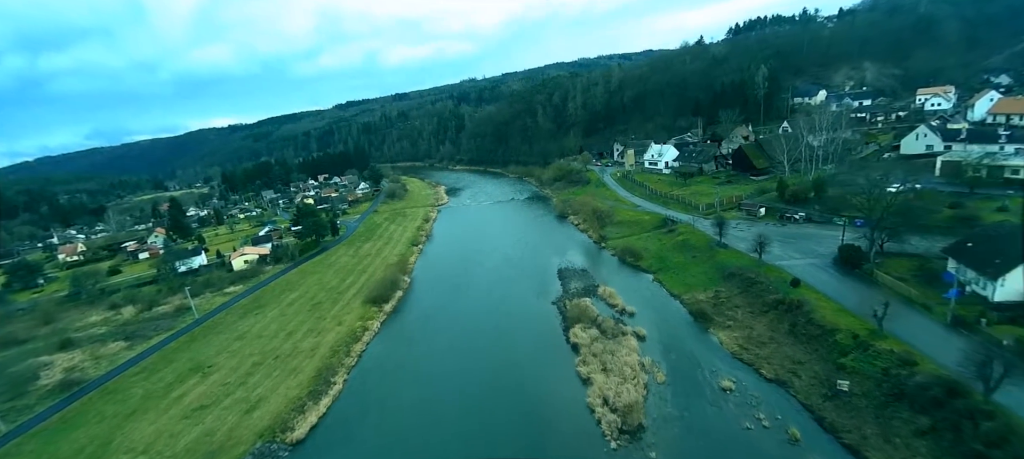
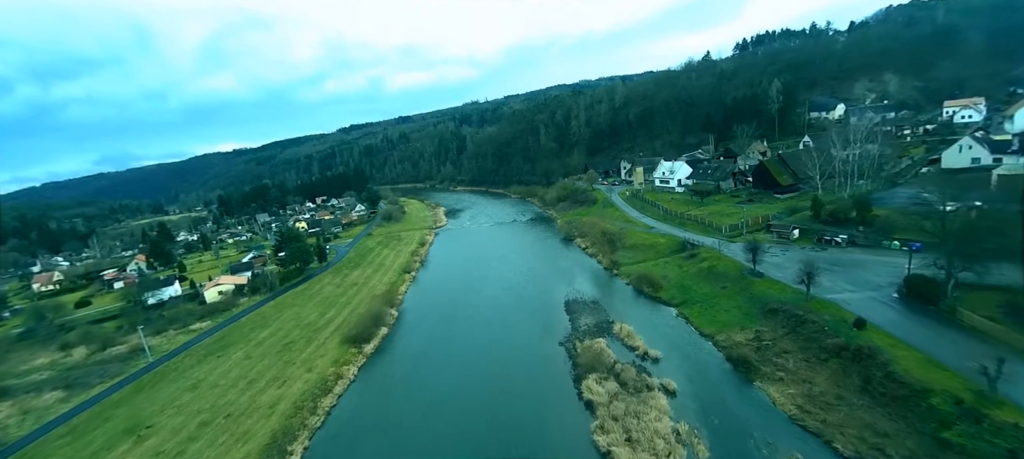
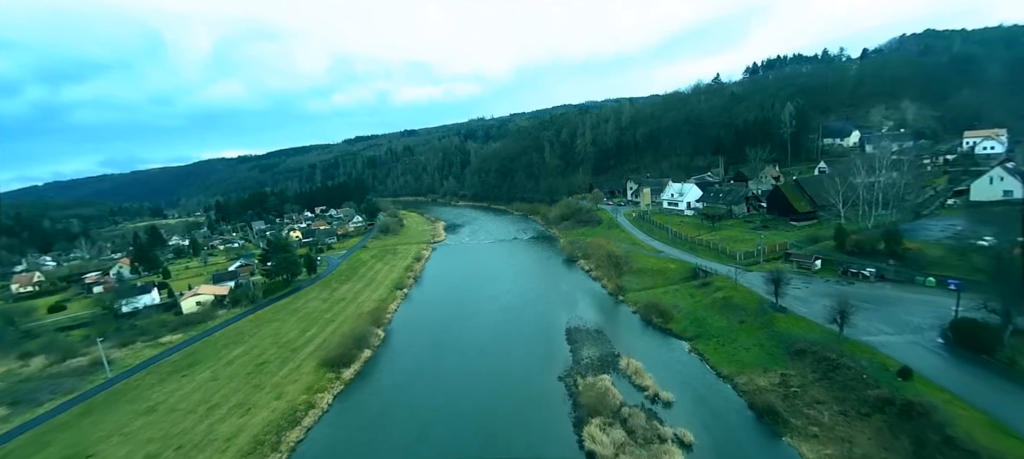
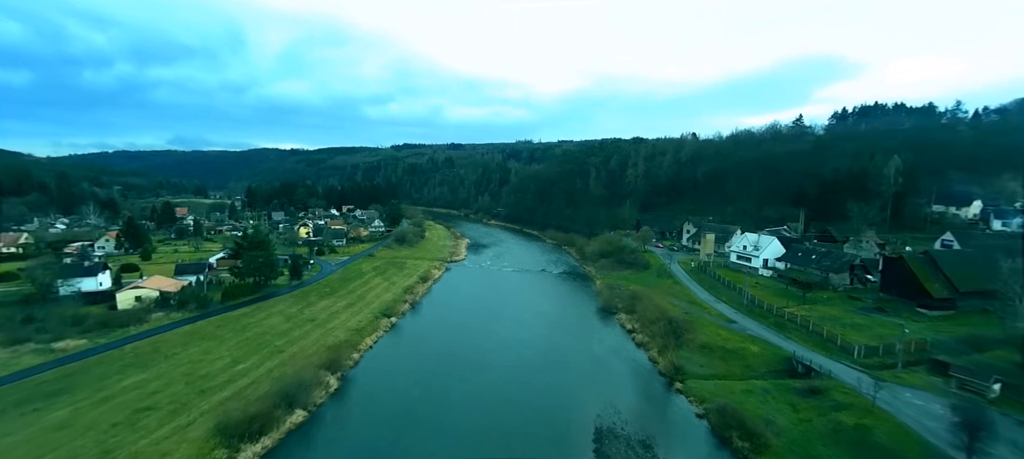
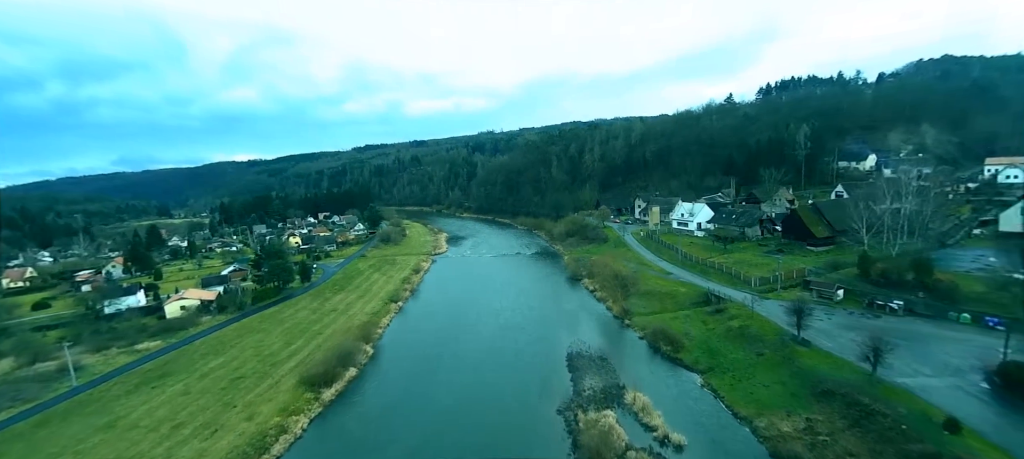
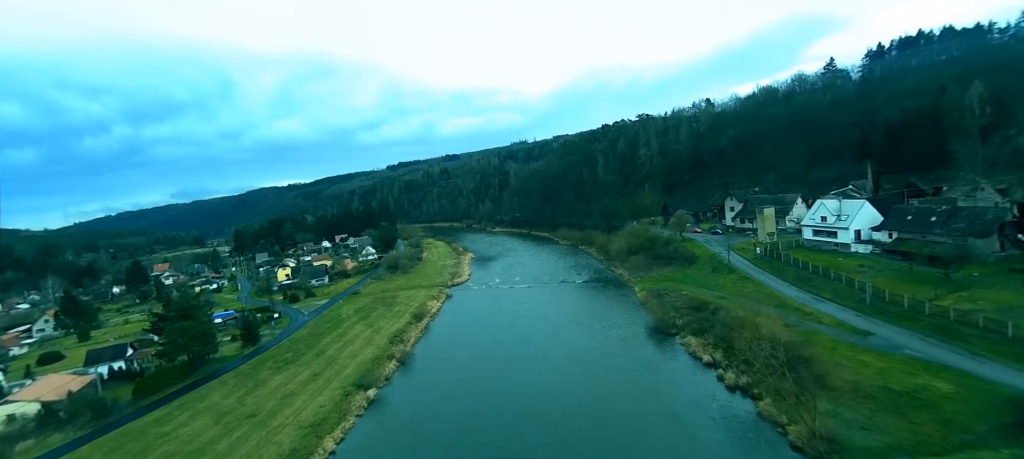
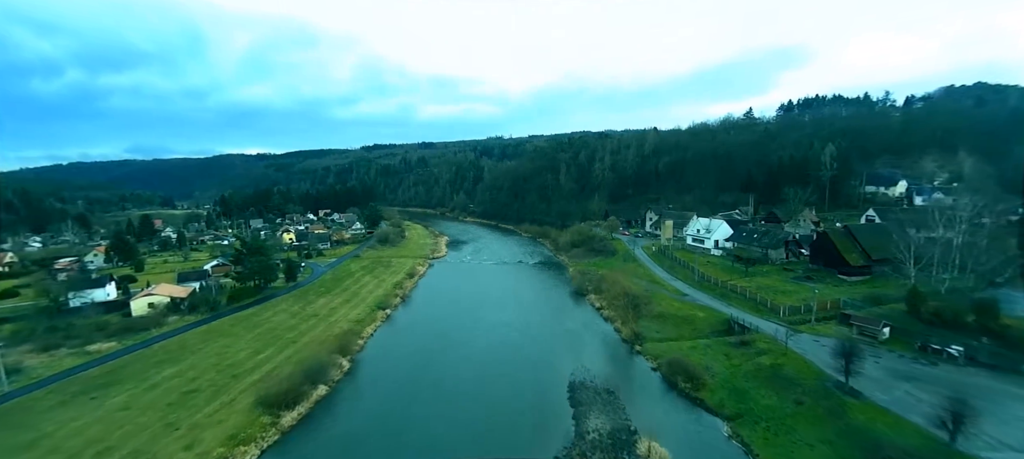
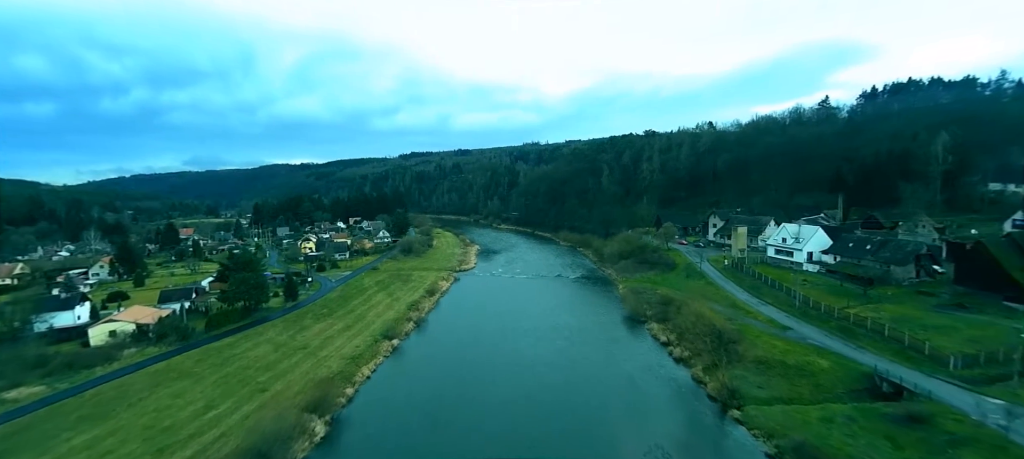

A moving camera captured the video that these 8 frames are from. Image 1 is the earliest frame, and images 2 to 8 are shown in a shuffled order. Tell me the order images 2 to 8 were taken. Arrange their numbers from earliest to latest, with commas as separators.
2, 3, 5, 7, 4, 8, 6
